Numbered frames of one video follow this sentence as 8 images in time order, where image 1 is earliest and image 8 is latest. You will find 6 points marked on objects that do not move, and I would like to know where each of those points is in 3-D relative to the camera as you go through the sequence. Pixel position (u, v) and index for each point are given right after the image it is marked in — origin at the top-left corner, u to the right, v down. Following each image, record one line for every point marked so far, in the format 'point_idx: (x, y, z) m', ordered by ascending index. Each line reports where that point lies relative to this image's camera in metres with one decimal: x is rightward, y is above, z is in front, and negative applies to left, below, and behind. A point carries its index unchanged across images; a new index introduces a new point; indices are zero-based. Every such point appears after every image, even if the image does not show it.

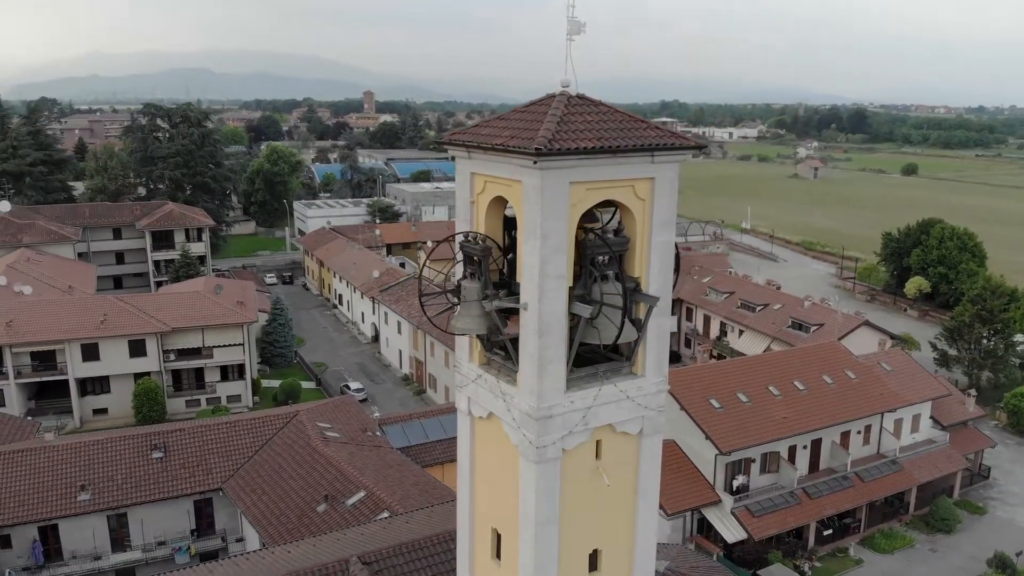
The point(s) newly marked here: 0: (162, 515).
0: (-6.5, -4.2, +17.9) m
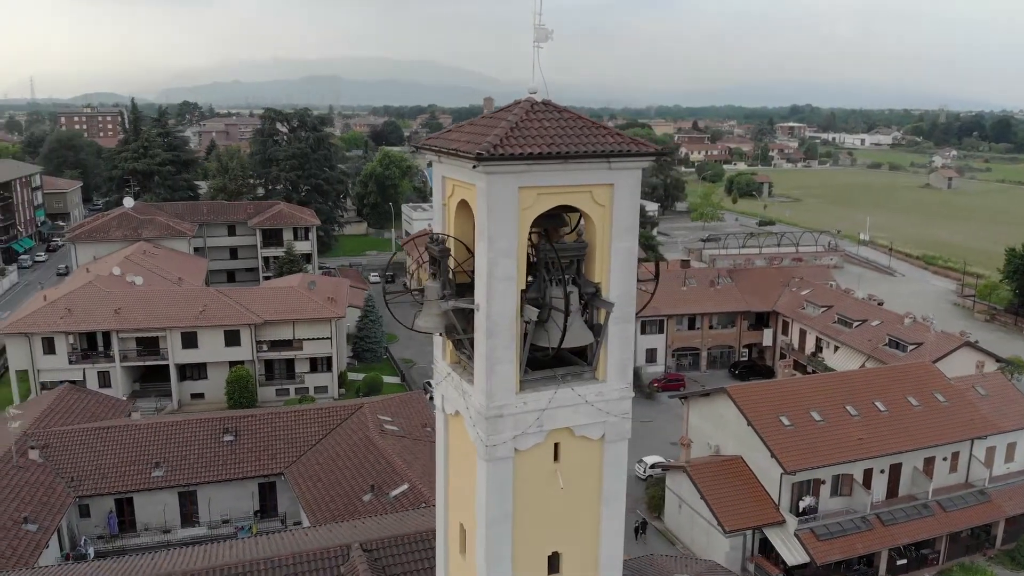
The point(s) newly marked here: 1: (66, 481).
0: (-5.7, -4.1, +19.1) m
1: (-8.4, -3.6, +18.1) m
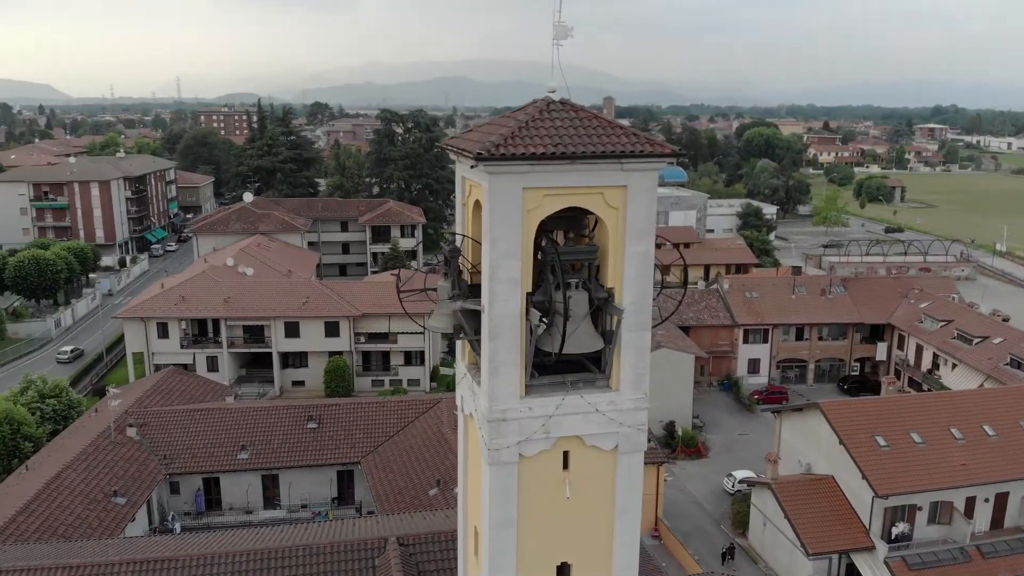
0: (-4.2, -4.0, +19.8) m
1: (-7.1, -3.4, +19.2) m
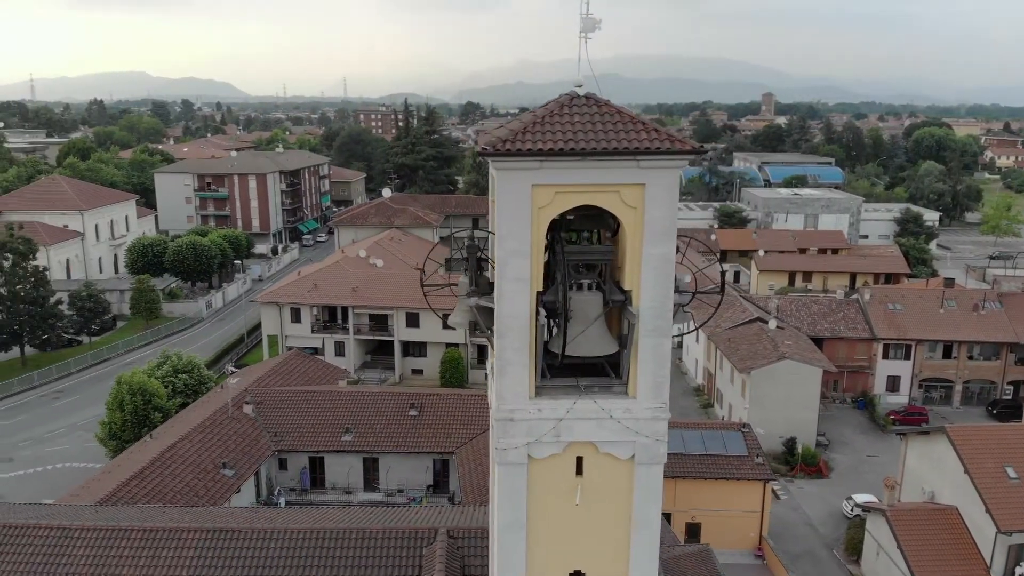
0: (-2.3, -3.8, +20.3) m
1: (-5.1, -3.1, +20.2) m
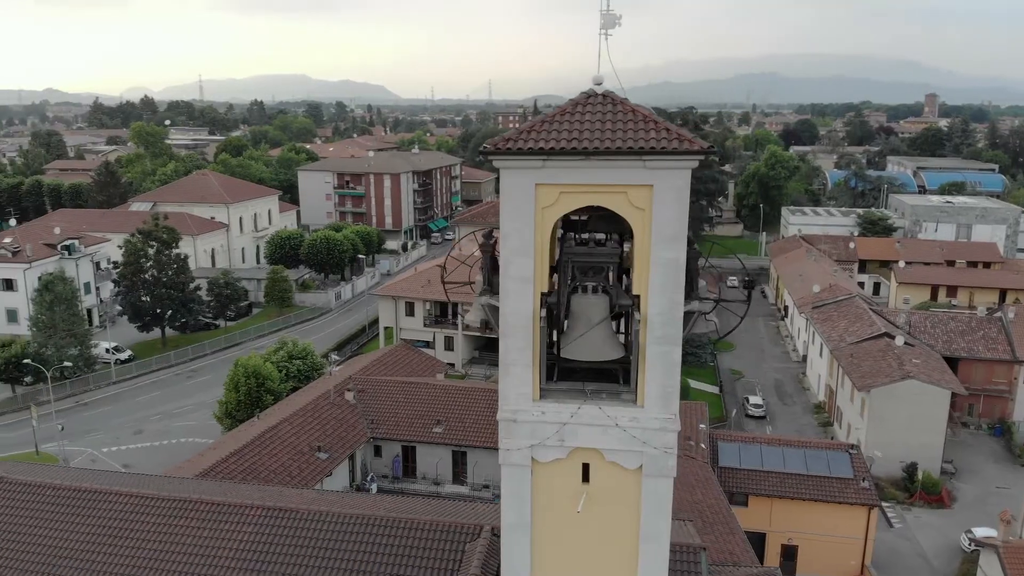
0: (-0.4, -3.8, +20.5) m
1: (-3.2, -2.9, +20.9) m
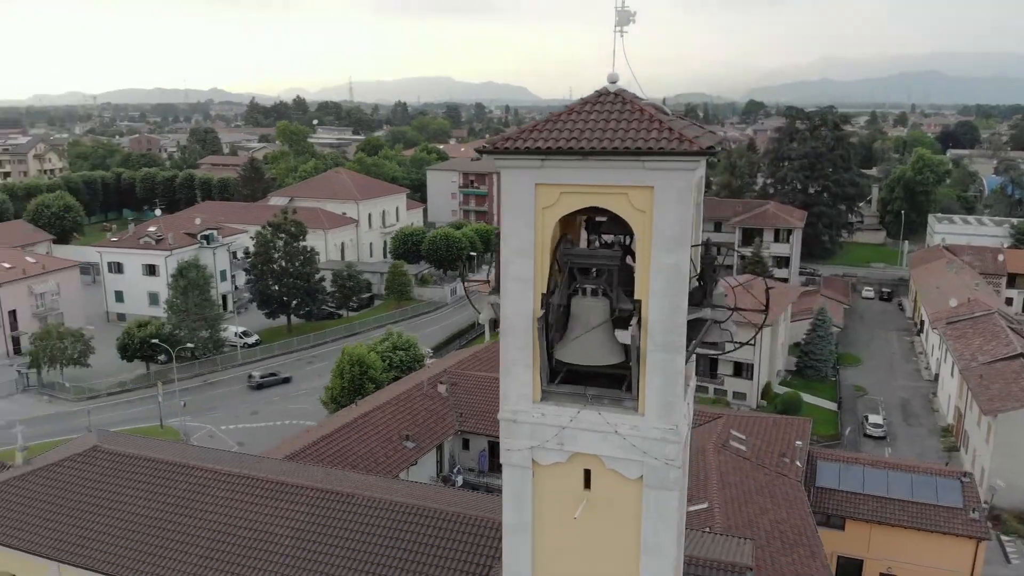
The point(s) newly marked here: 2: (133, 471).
0: (+1.5, -3.8, +20.3) m
1: (-1.2, -2.9, +21.3) m
2: (-6.0, -2.9, +15.1) m
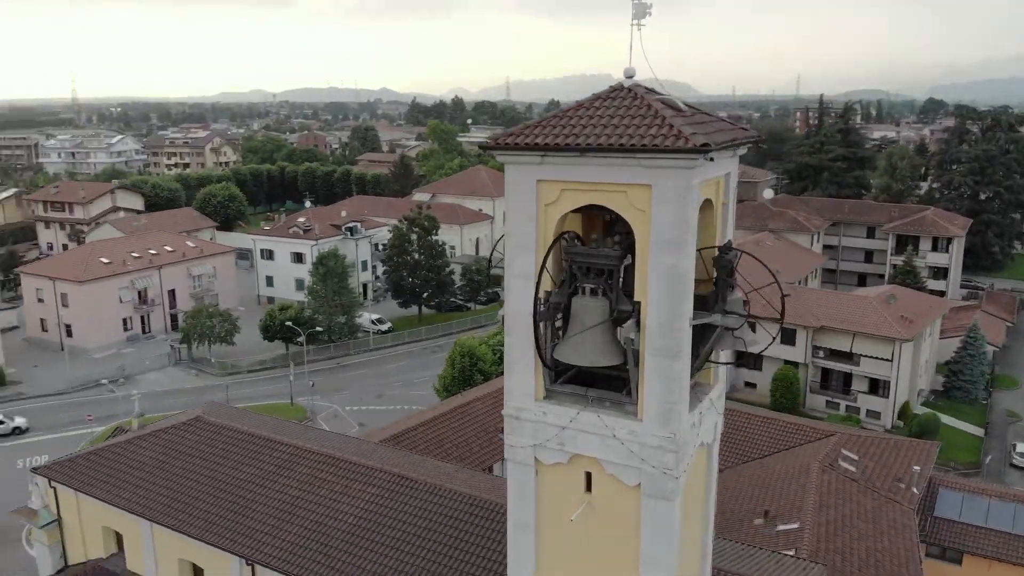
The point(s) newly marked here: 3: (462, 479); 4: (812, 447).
0: (+3.5, -3.9, +19.8) m
1: (+1.2, -2.8, +21.3) m
2: (-4.8, -2.6, +16.1) m
3: (-0.8, -3.1, +15.7) m
4: (+5.9, -3.1, +18.6) m
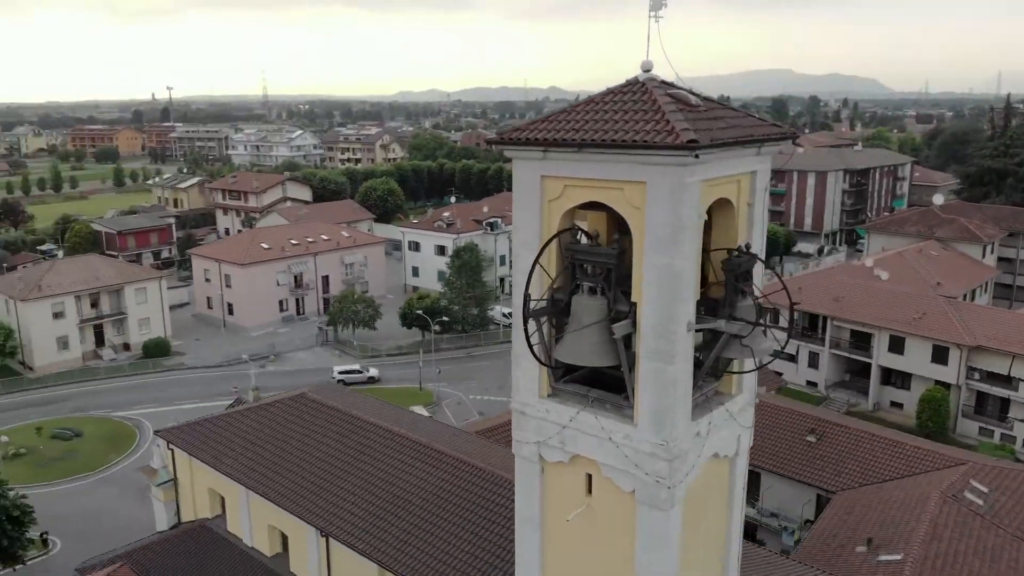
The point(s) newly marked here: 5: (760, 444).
0: (+5.5, -4.0, +18.8) m
1: (+3.6, -2.9, +20.8) m
2: (-3.3, -2.3, +17.0) m
3: (+0.4, -3.0, +15.7) m
4: (+7.7, -3.3, +17.2) m
5: (+5.2, -3.2, +19.4) m
